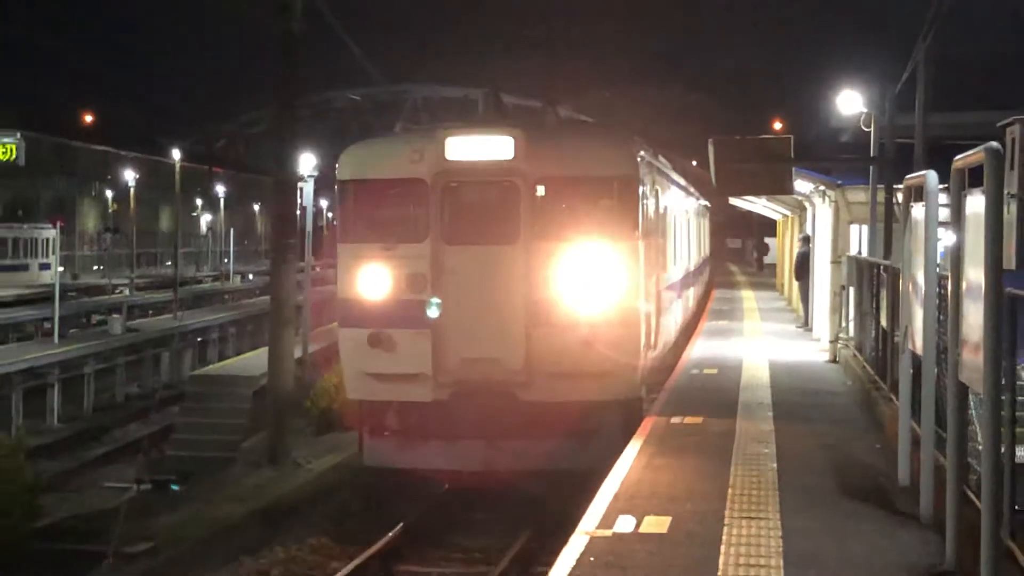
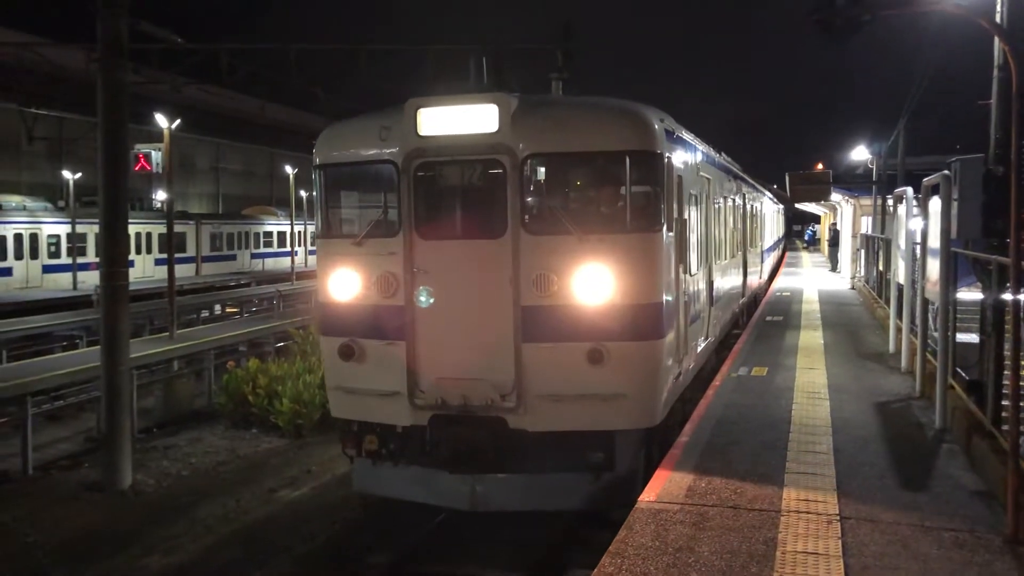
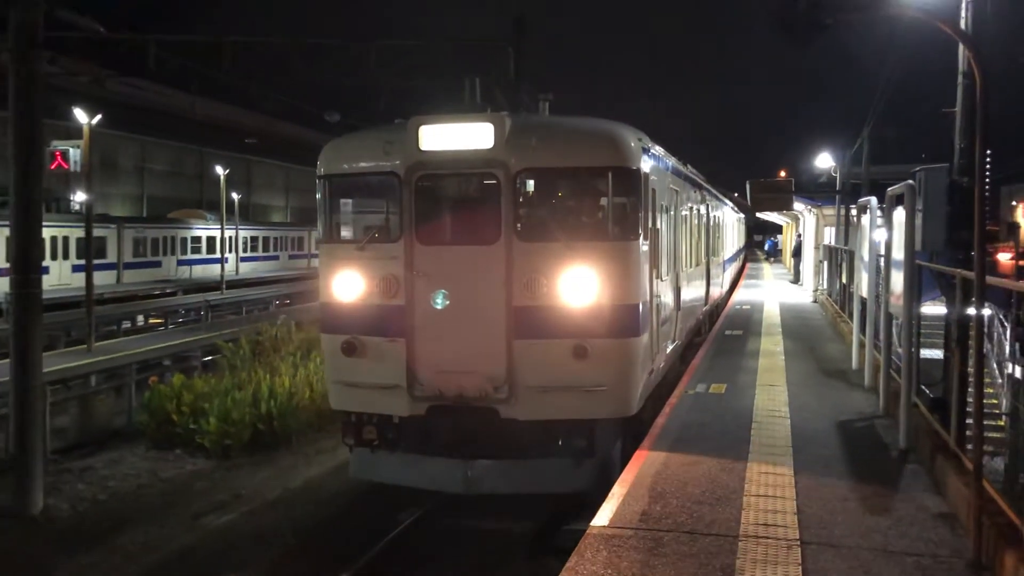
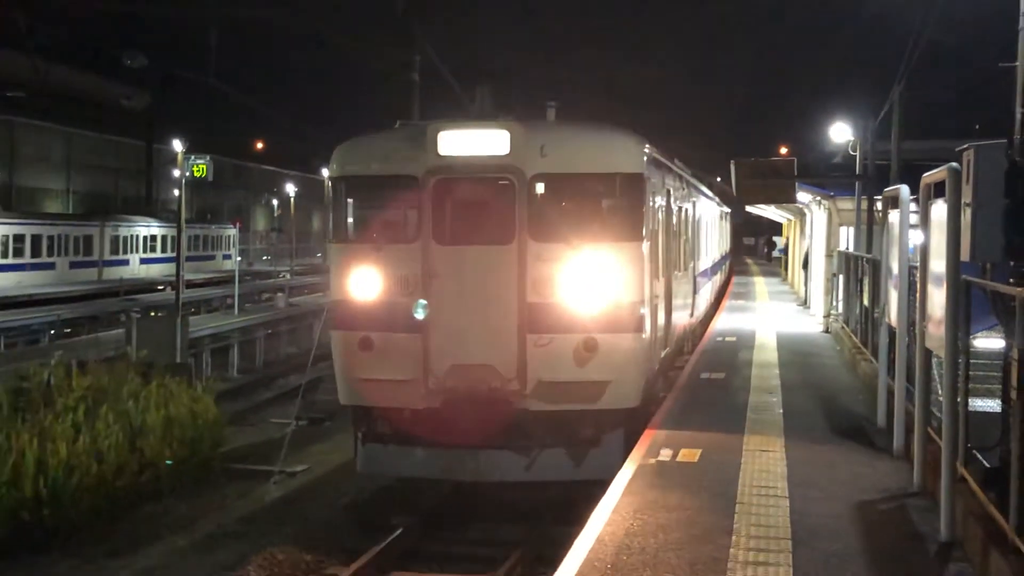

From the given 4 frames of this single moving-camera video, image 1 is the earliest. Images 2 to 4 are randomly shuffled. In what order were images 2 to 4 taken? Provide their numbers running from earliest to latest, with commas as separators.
4, 3, 2
